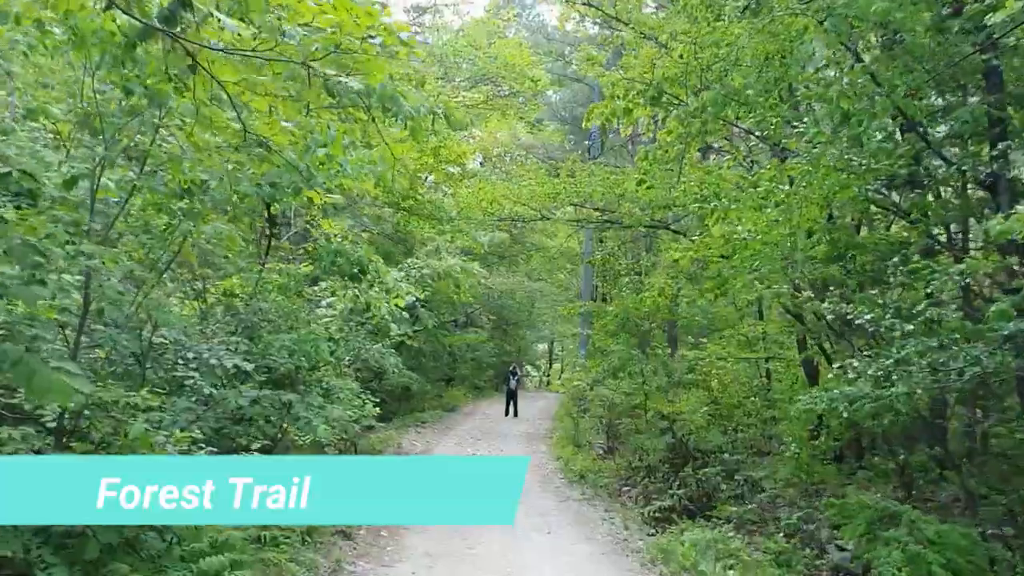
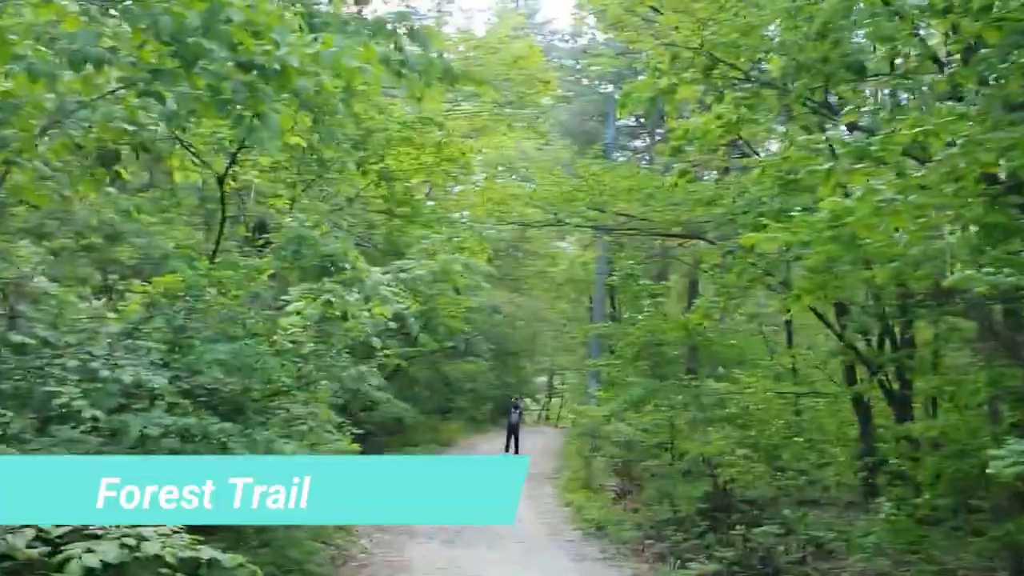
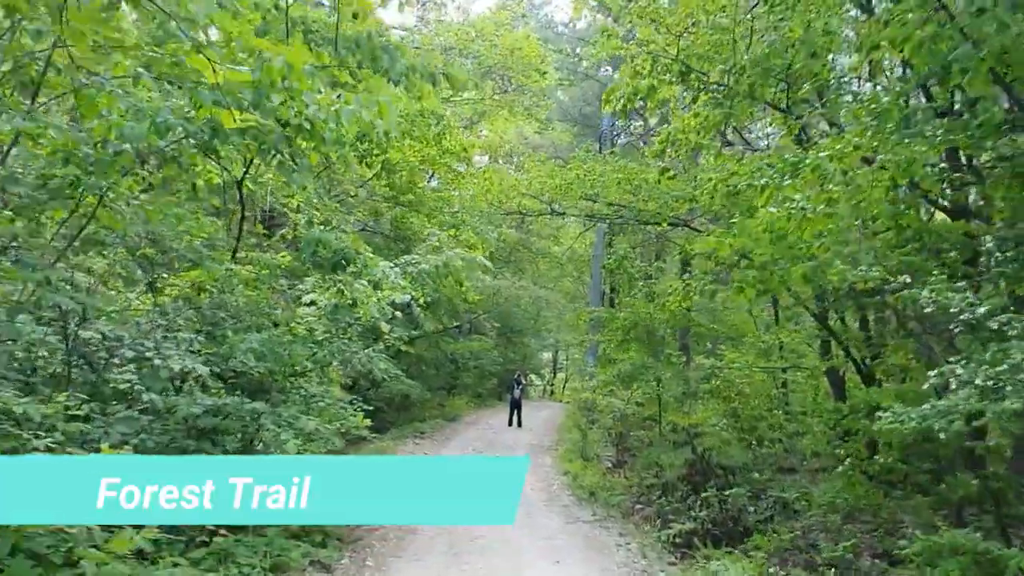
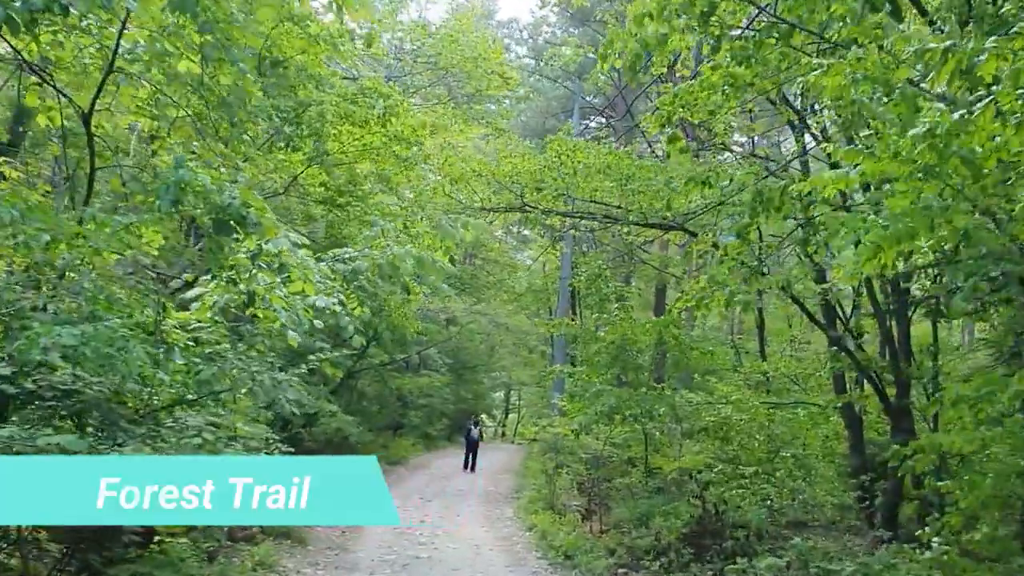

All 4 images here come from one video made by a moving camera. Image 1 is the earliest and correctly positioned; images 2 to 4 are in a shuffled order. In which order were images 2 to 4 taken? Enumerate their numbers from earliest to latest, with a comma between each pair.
3, 2, 4
